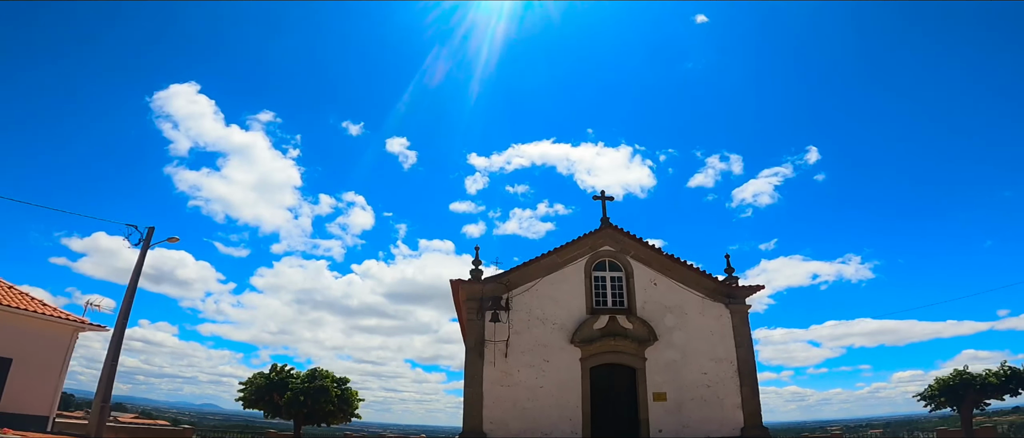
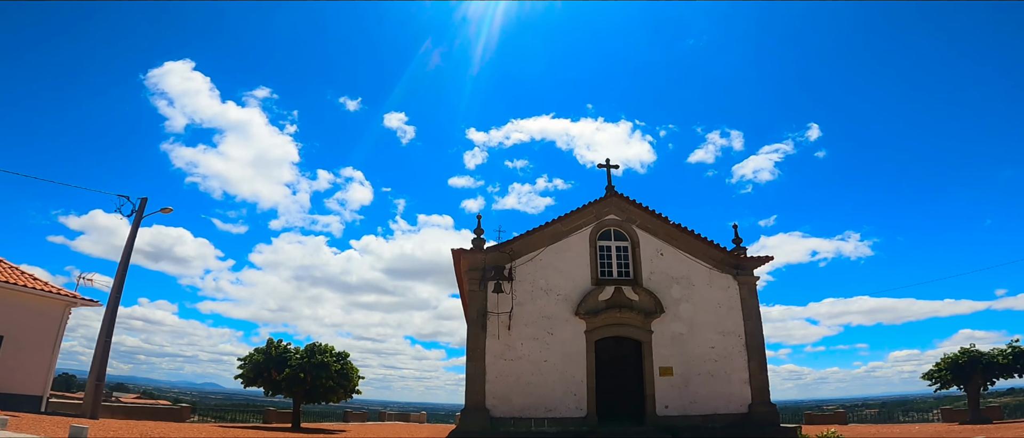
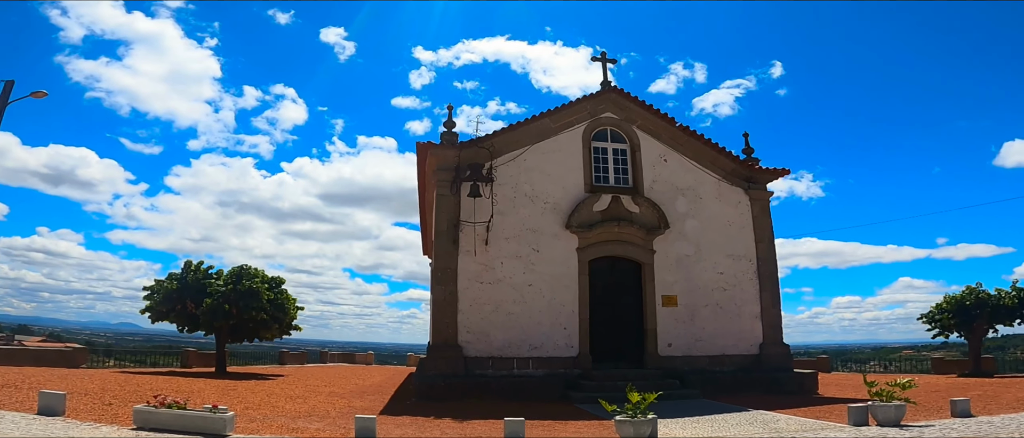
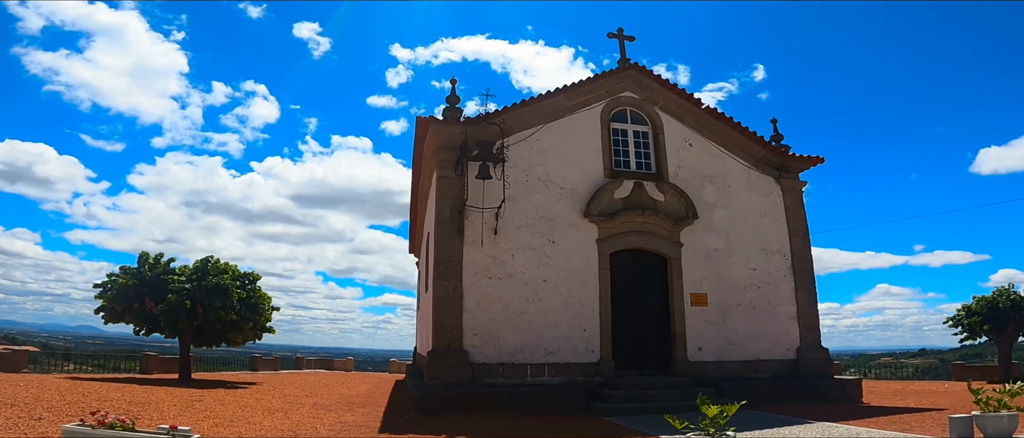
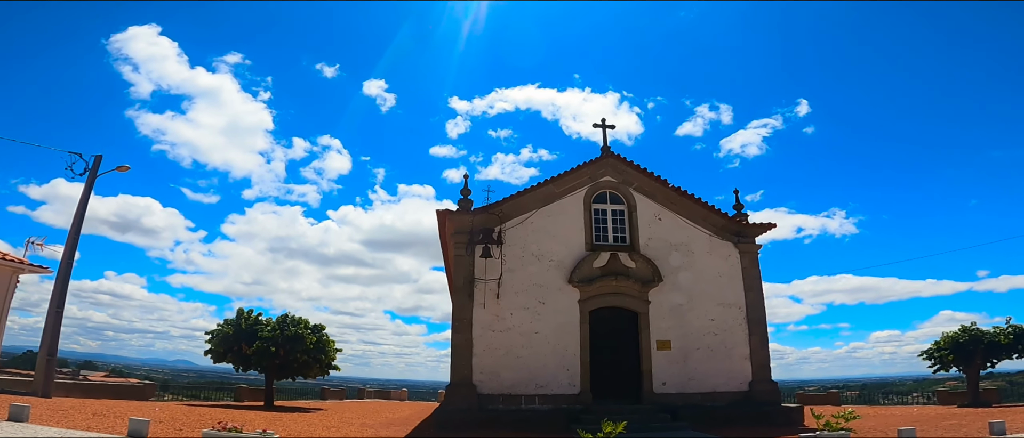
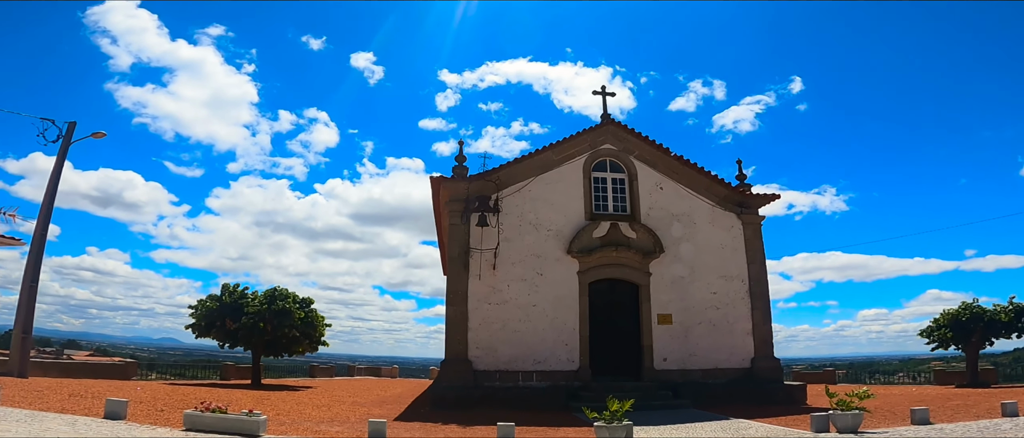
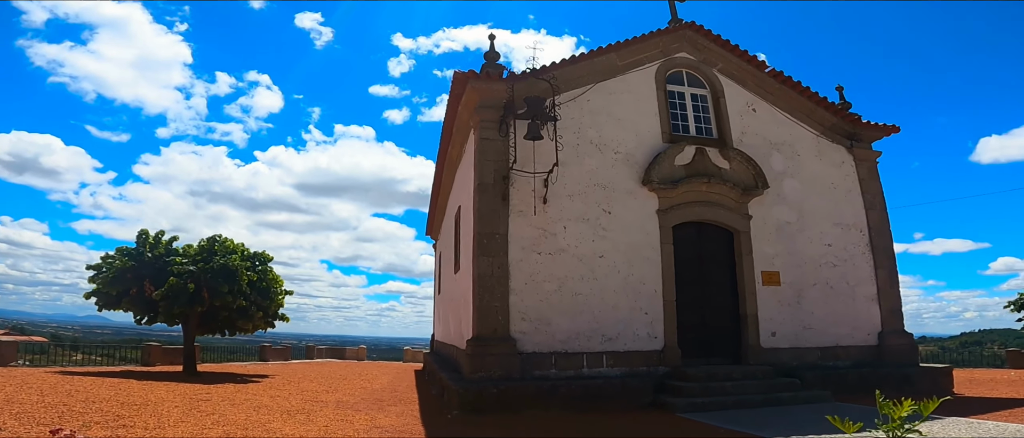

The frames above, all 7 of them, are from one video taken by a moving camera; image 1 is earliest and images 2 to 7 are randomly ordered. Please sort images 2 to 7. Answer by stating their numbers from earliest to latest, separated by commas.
2, 5, 6, 3, 4, 7
